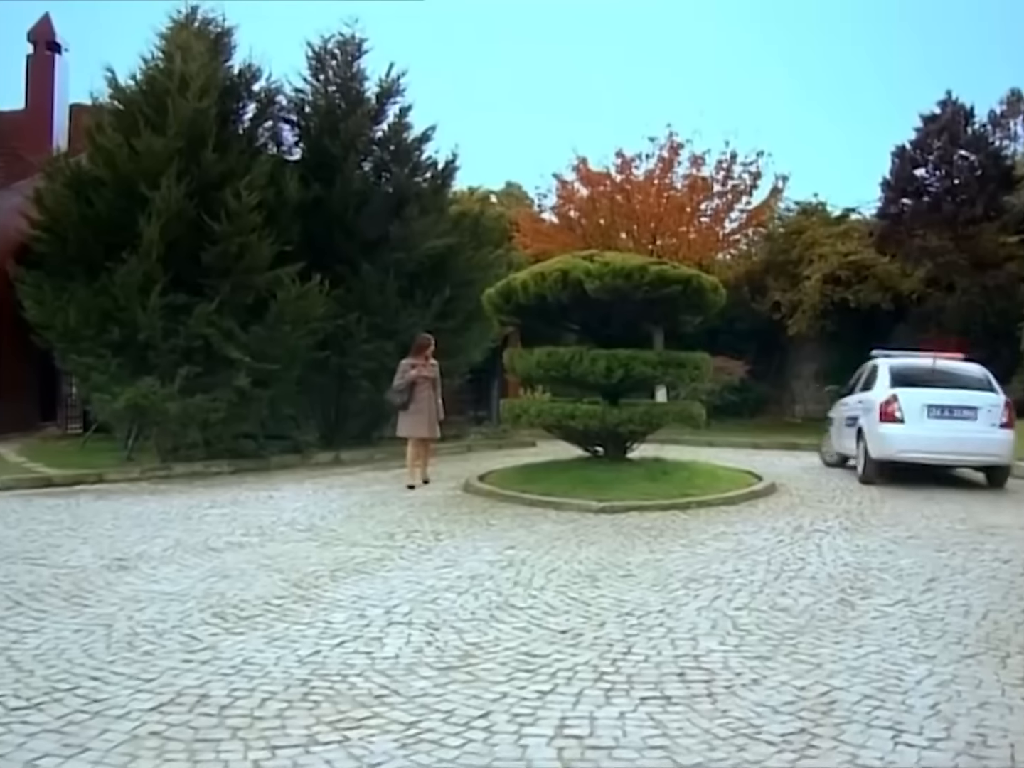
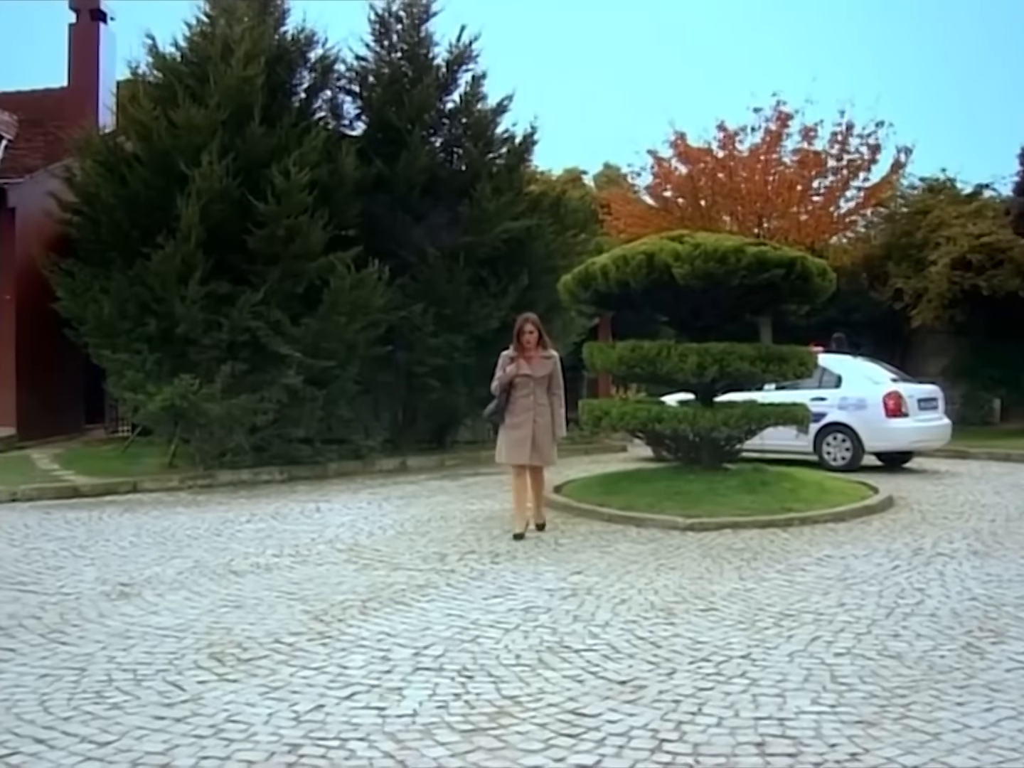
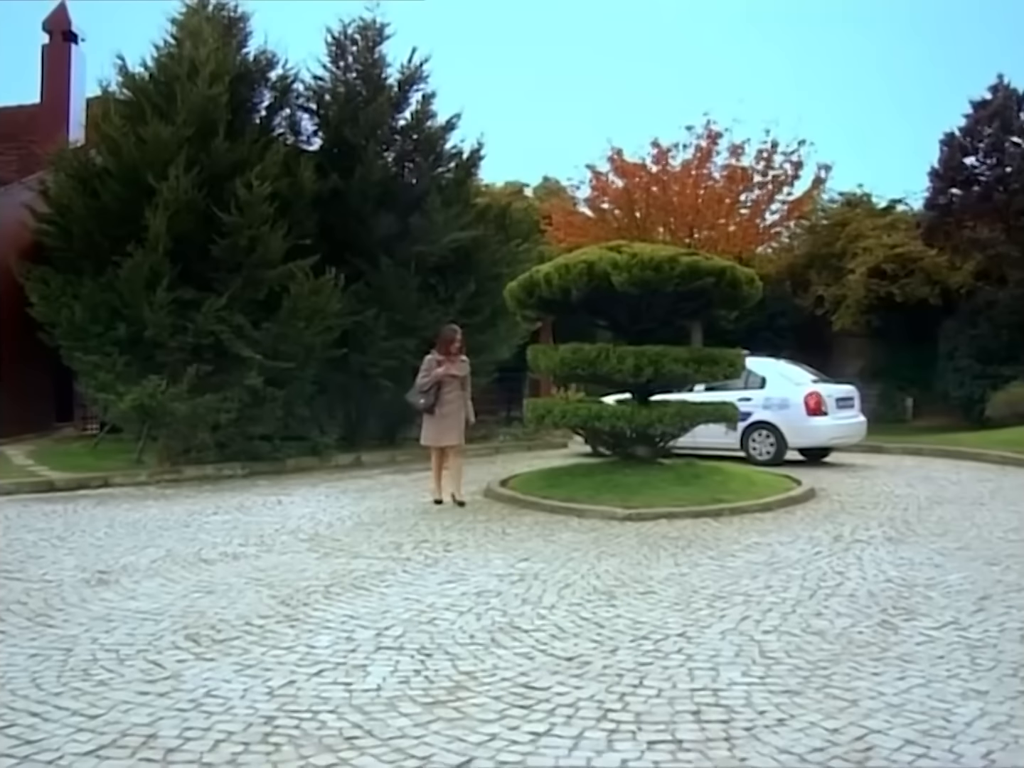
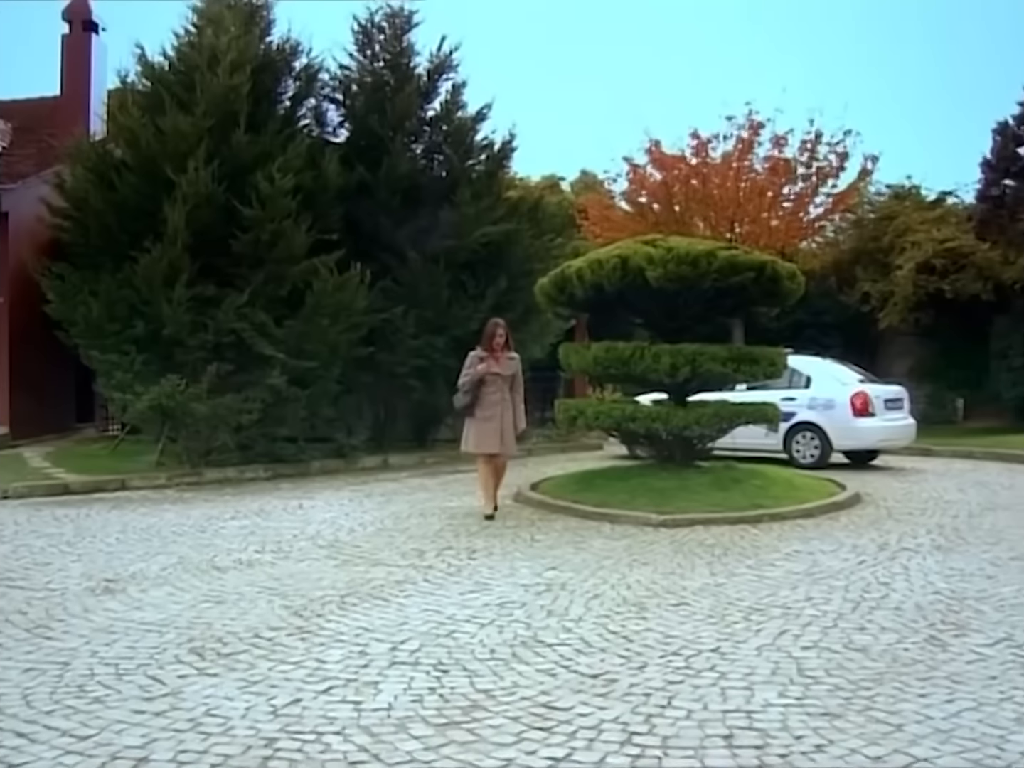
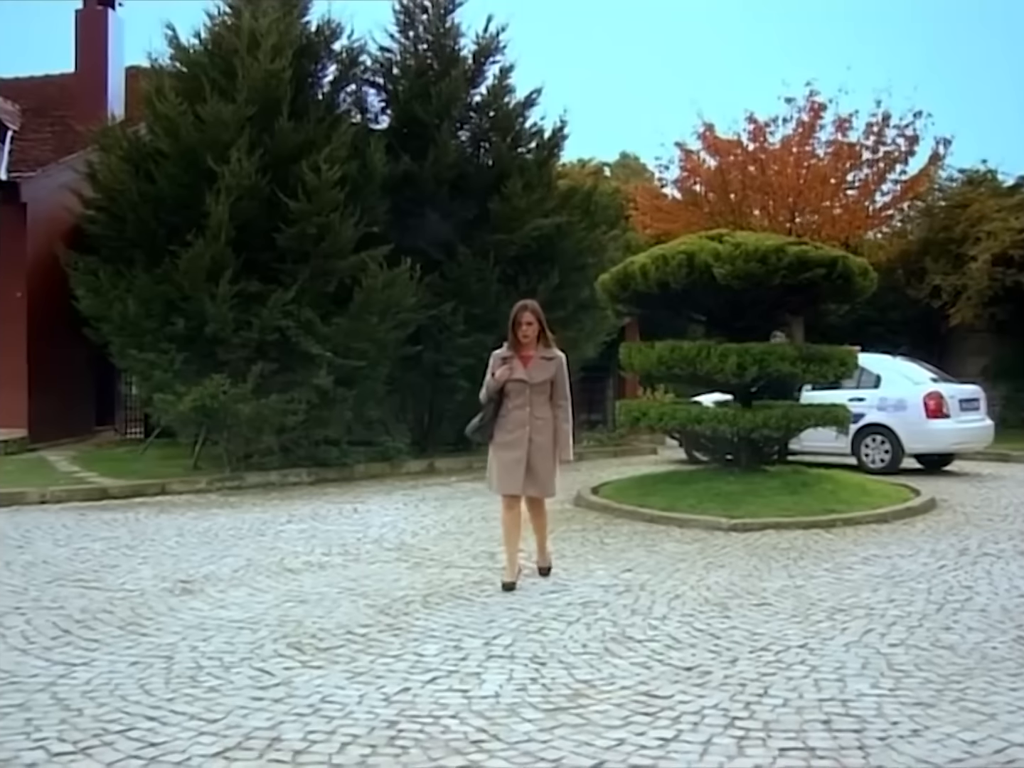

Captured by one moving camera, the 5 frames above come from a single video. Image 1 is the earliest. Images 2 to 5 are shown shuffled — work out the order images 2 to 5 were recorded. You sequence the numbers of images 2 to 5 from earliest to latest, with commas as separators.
3, 4, 2, 5
